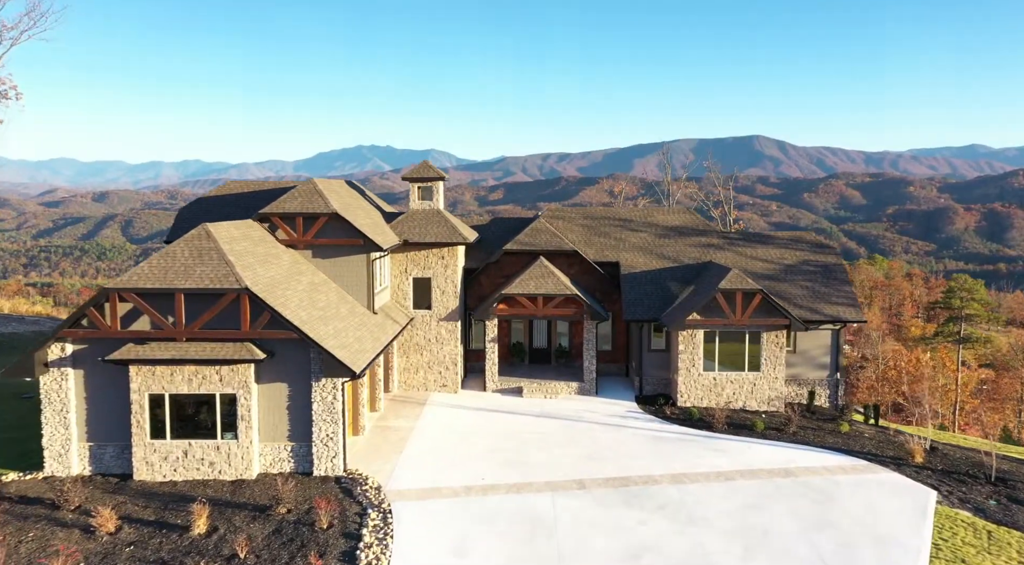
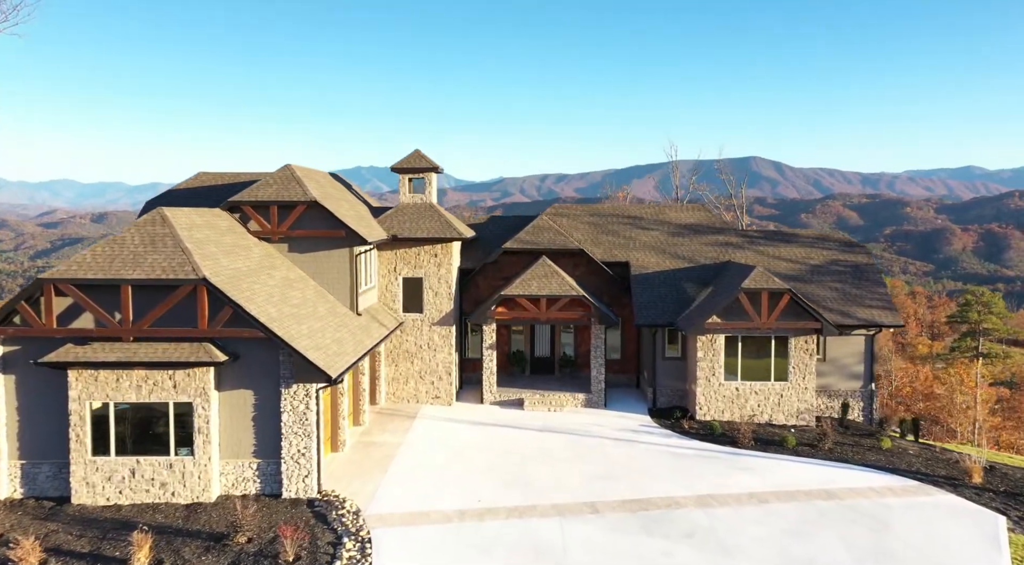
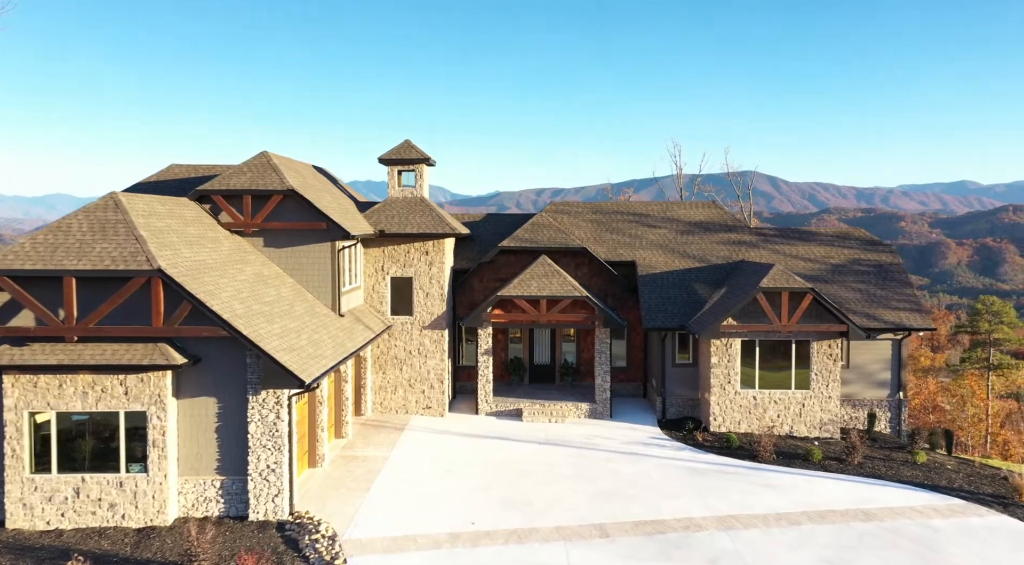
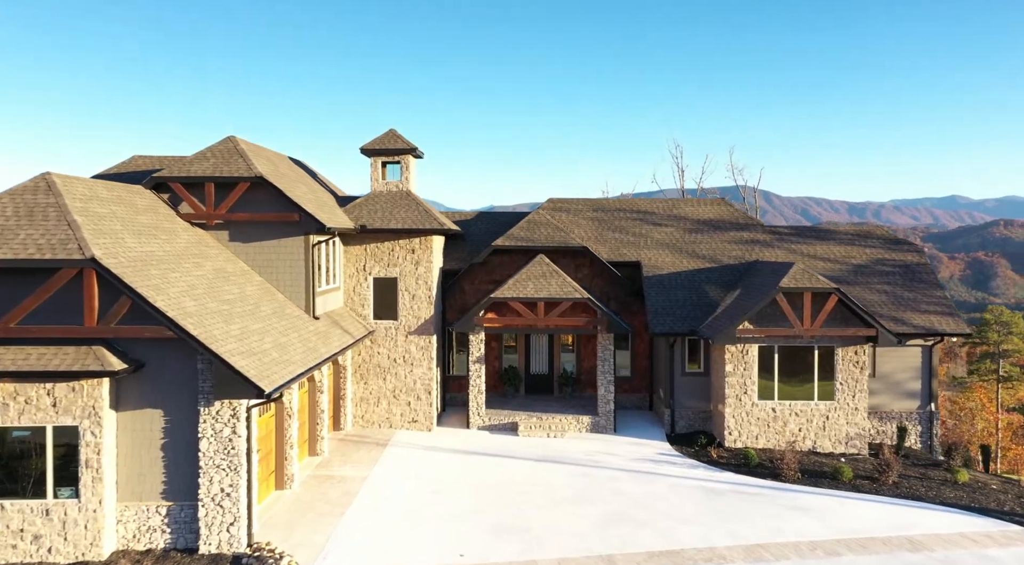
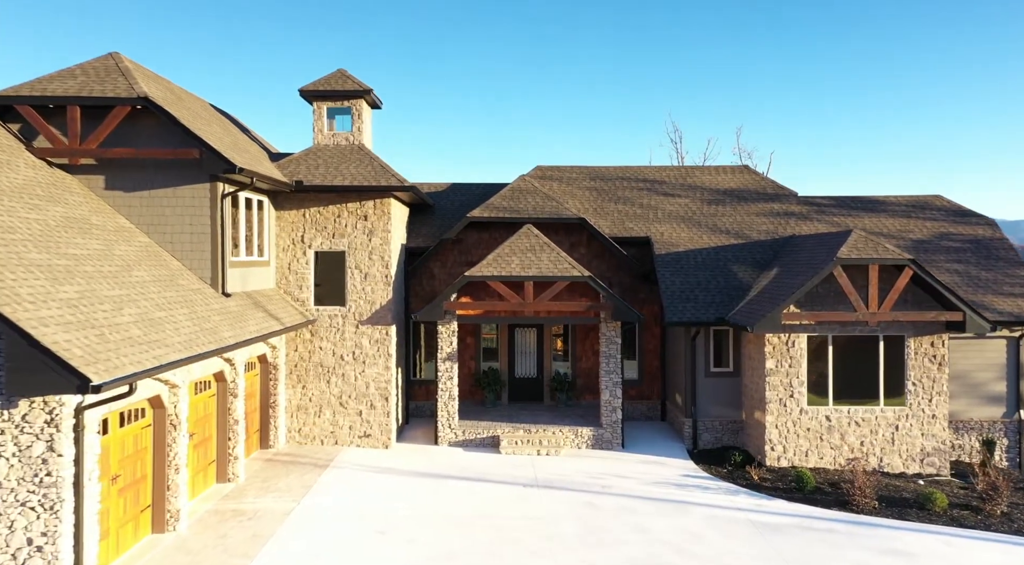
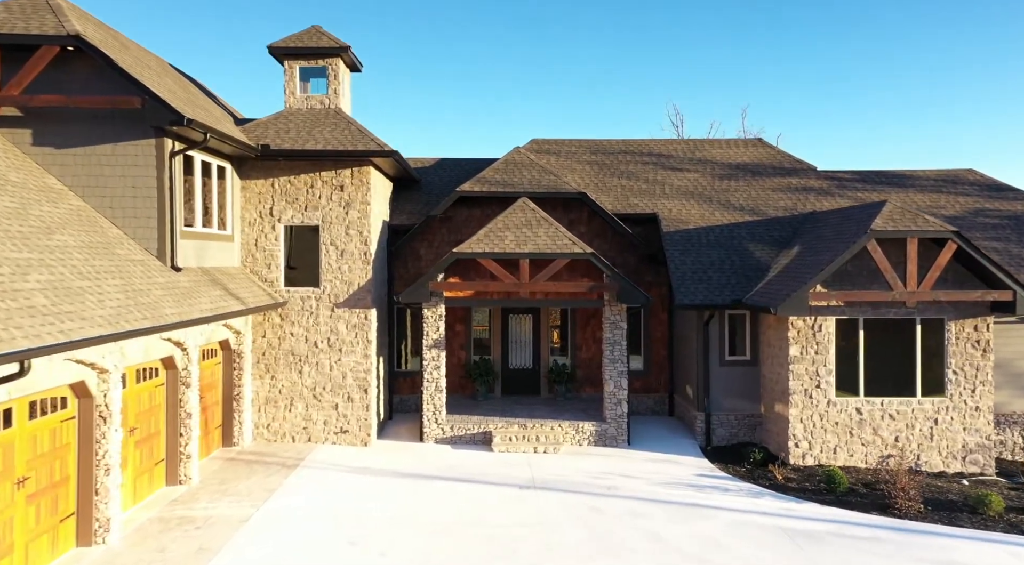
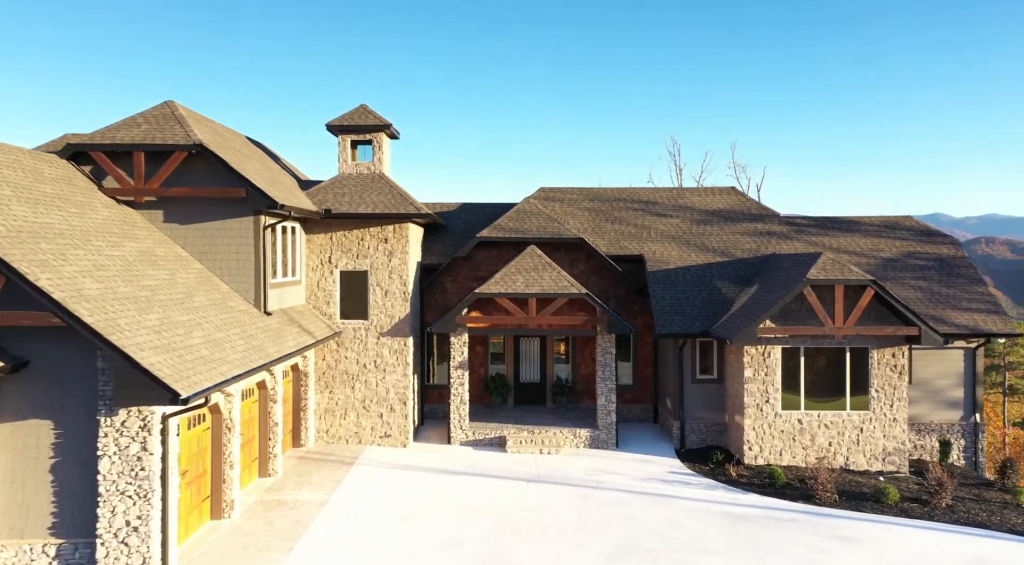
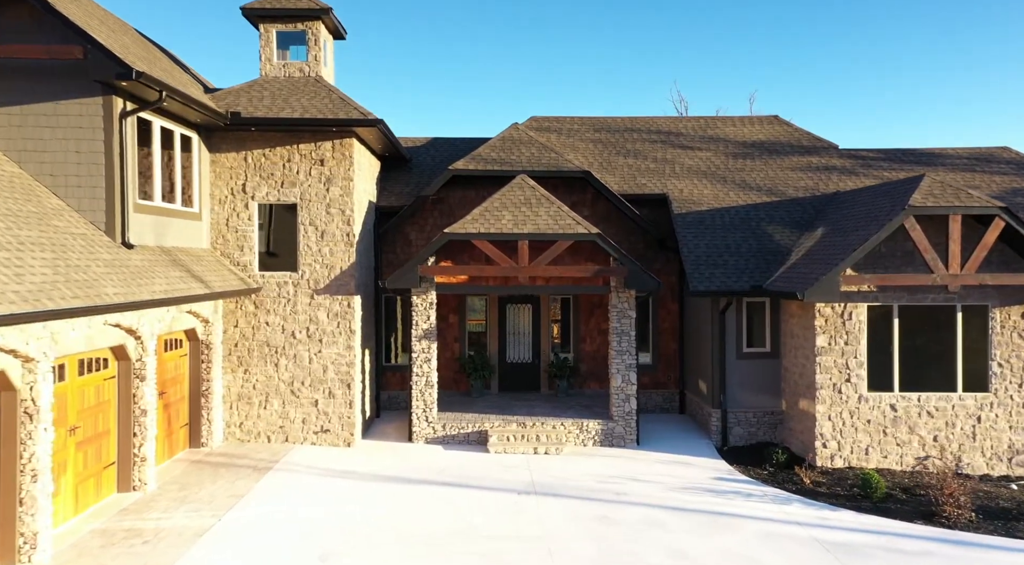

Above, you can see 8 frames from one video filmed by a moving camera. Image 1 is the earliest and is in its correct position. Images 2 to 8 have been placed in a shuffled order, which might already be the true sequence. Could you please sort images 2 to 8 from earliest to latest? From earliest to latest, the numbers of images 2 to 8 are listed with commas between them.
2, 3, 4, 7, 5, 6, 8
